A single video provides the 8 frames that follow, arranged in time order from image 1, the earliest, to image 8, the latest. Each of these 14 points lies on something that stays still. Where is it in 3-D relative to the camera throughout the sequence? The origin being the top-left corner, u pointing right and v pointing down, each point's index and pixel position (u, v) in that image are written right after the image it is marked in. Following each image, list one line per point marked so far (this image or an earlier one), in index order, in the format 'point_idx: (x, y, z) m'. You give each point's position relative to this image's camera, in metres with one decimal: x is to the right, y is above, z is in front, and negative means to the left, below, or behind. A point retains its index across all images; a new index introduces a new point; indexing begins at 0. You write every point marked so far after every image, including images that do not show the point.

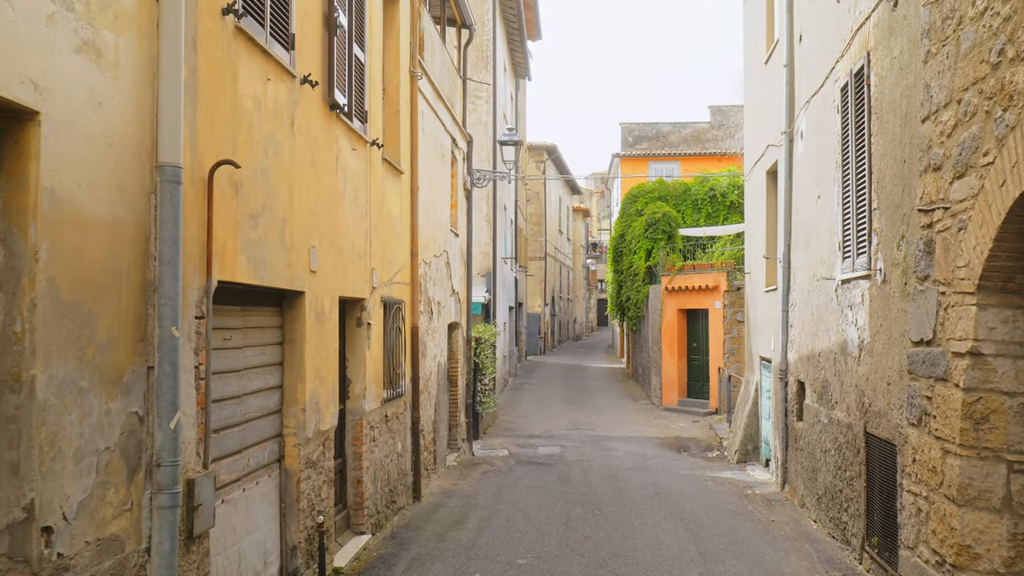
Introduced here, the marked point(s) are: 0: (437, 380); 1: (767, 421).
0: (-1.0, -1.3, +12.1) m
1: (+3.6, -1.9, +12.4) m
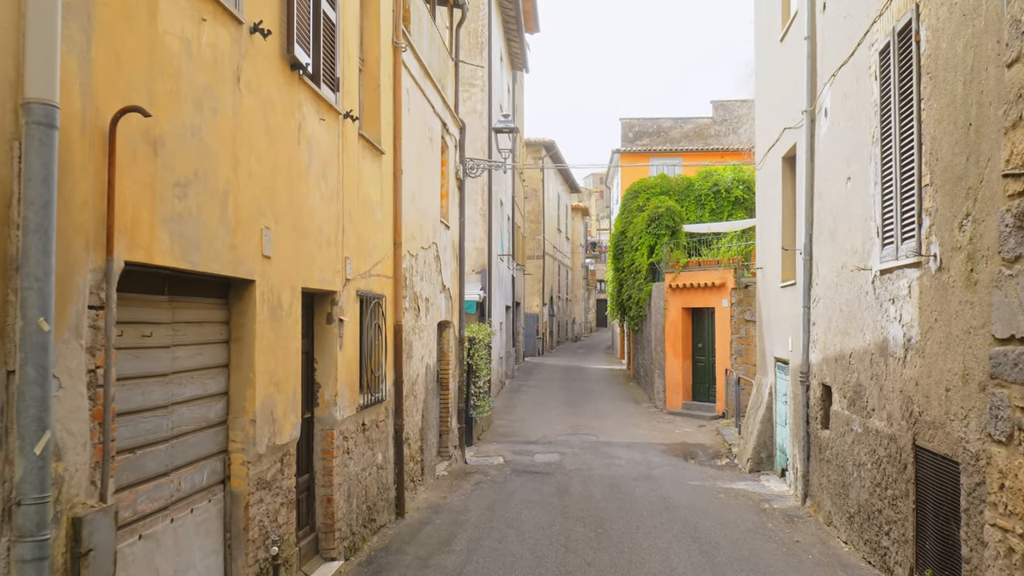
0: (-1.1, -1.2, +11.2) m
1: (+3.6, -1.8, +11.4) m
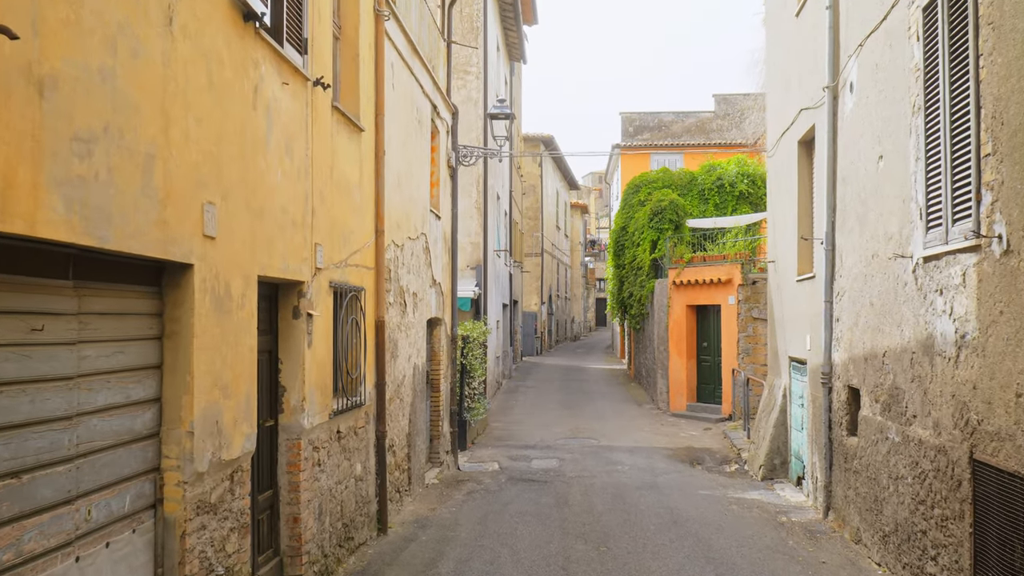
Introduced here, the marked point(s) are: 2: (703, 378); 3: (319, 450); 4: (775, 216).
0: (-1.2, -1.1, +10.3) m
1: (+3.5, -1.8, +10.6) m
2: (+4.1, -1.9, +18.8) m
3: (-1.4, -1.2, +6.5) m
4: (+3.7, +1.0, +12.3) m
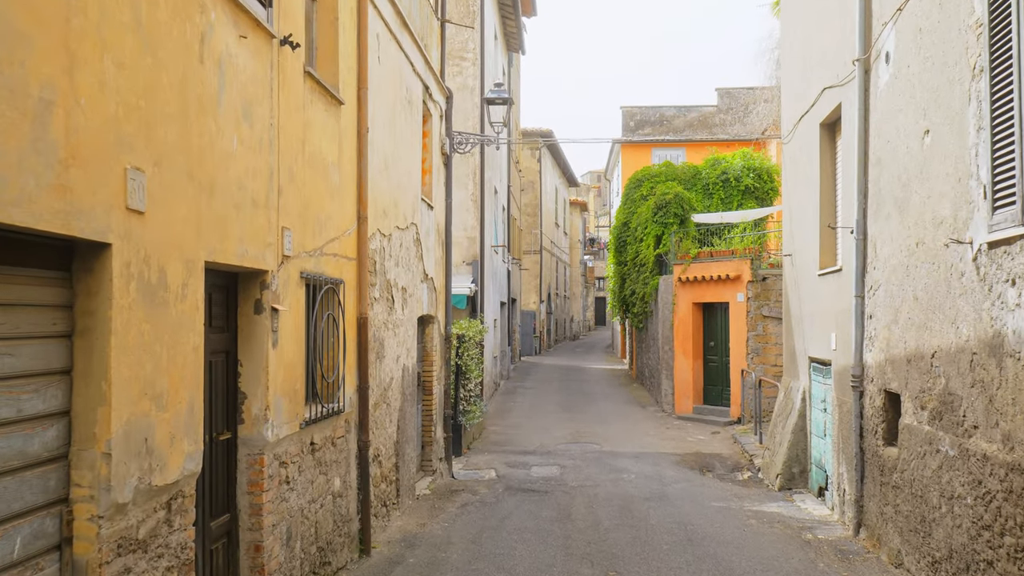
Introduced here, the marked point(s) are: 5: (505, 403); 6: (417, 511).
0: (-1.2, -1.1, +9.5) m
1: (+3.5, -1.7, +9.8) m
2: (+4.1, -1.9, +18.0) m
3: (-1.5, -1.2, +5.7) m
4: (+3.7, +1.1, +11.5) m
5: (-0.2, -2.6, +19.7) m
6: (-1.0, -2.4, +9.4) m
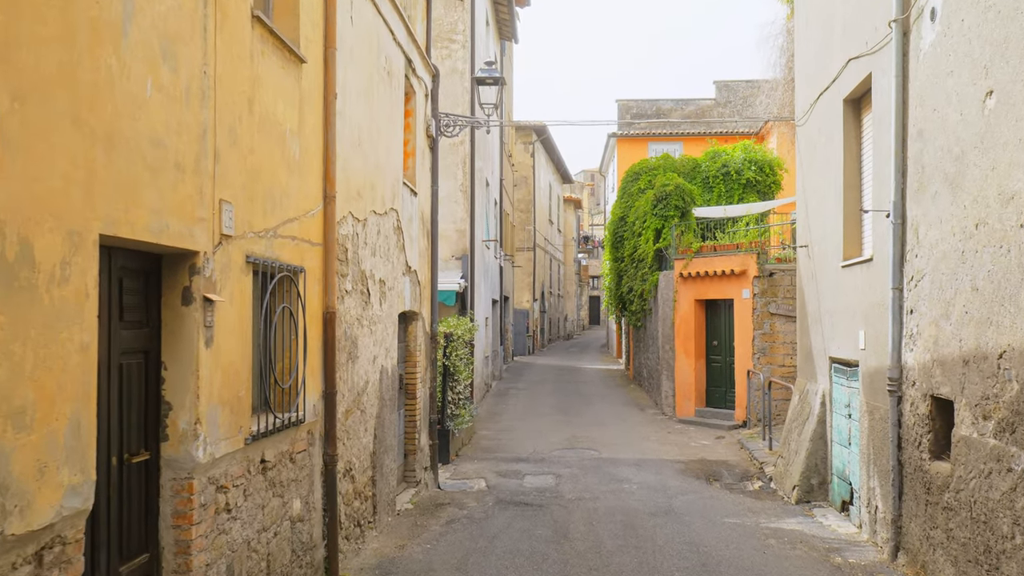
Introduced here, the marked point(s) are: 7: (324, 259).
0: (-1.3, -1.0, +8.5) m
1: (+3.4, -1.6, +8.8) m
2: (+3.9, -1.8, +17.0) m
3: (-1.5, -1.1, +4.7) m
4: (+3.6, +1.1, +10.5) m
5: (-0.3, -2.5, +18.8) m
6: (-1.1, -2.3, +8.4) m
7: (-1.4, +0.2, +6.4) m
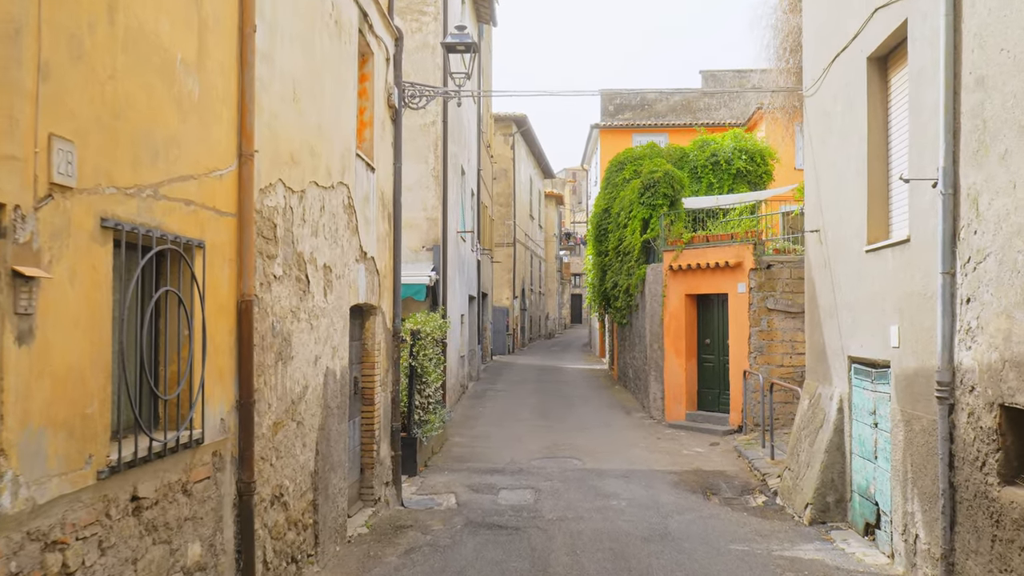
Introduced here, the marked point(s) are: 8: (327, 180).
0: (-1.5, -0.9, +7.2) m
1: (+3.1, -1.5, +7.6) m
2: (+3.5, -1.7, +15.8) m
3: (-1.7, -1.0, +3.3) m
4: (+3.3, +1.2, +9.3) m
5: (-0.8, -2.4, +17.4) m
6: (-1.4, -2.2, +7.1) m
7: (-1.6, +0.3, +5.0) m
8: (-1.5, +0.9, +7.1) m
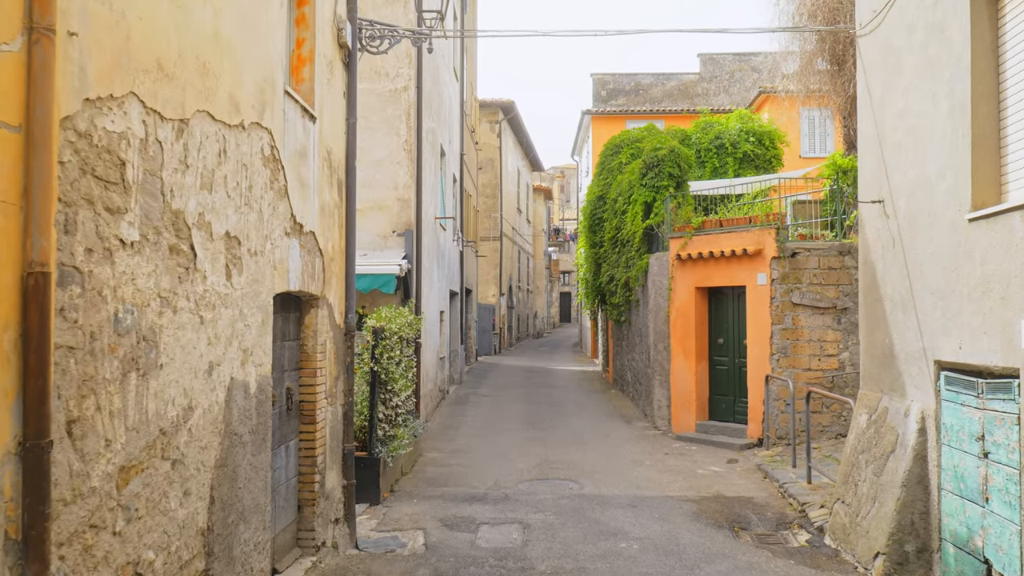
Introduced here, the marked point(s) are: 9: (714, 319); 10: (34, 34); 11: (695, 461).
0: (-1.6, -0.8, +5.1) m
1: (+3.0, -1.4, +5.6) m
2: (+3.3, -1.6, +13.8) m
3: (-1.7, -0.9, +1.3) m
4: (+3.2, +1.4, +7.3) m
5: (-1.1, -2.3, +15.4) m
6: (-1.5, -2.1, +5.1) m
7: (-1.7, +0.4, +3.0) m
8: (-1.6, +1.0, +5.1) m
9: (+3.2, -0.5, +14.1) m
10: (-1.6, +0.9, +3.0) m
11: (+2.5, -2.3, +11.8) m
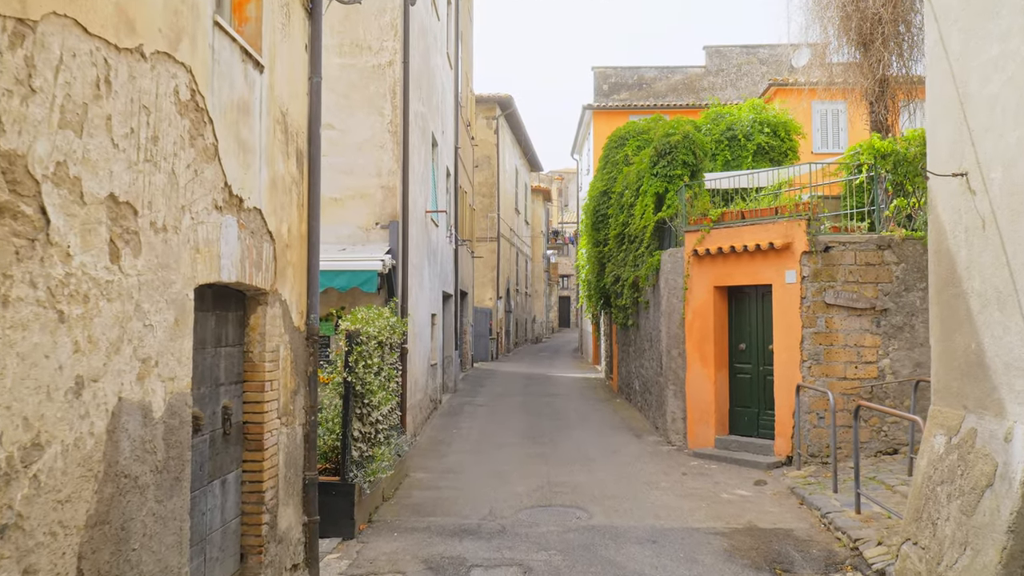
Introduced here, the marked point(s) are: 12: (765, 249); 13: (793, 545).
0: (-1.6, -0.7, +3.7) m
1: (+3.0, -1.3, +4.2) m
2: (+3.2, -1.6, +12.4) m
3: (-1.8, -0.8, -0.2) m
4: (+3.1, +1.4, +5.9) m
5: (-1.1, -2.3, +14.0) m
6: (-1.5, -2.0, +3.6) m
7: (-1.7, +0.5, +1.6) m
8: (-1.7, +1.1, +3.7) m
9: (+3.2, -0.5, +12.7) m
10: (-1.7, +1.0, +1.6) m
11: (+2.4, -2.3, +10.4) m
12: (+3.4, +0.5, +11.6) m
13: (+2.5, -2.3, +7.8) m
